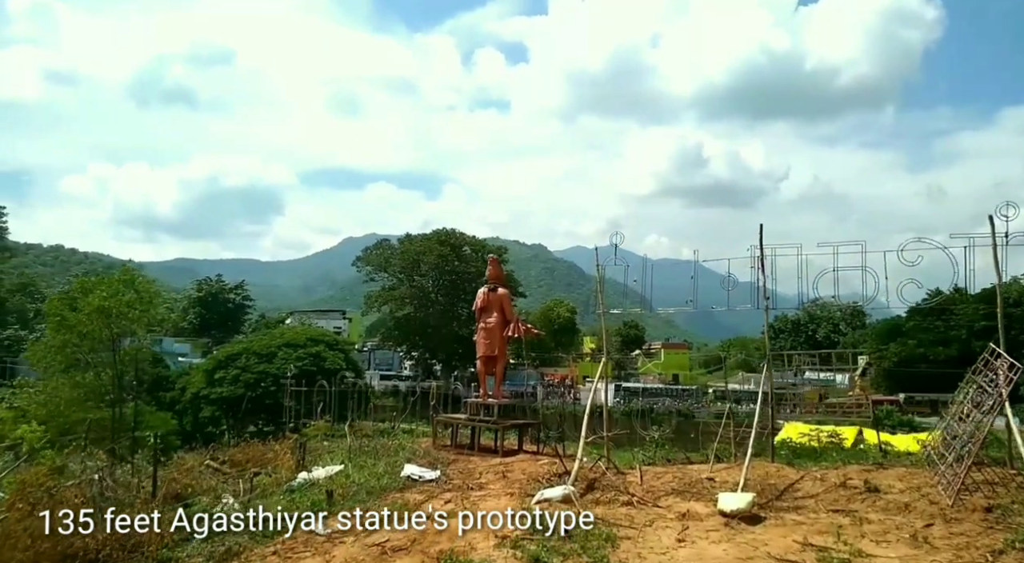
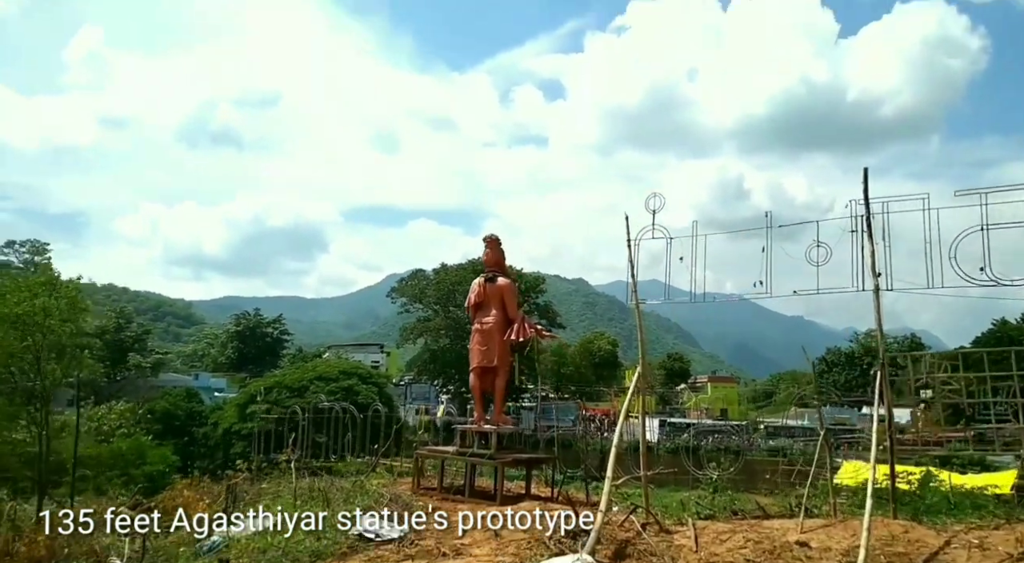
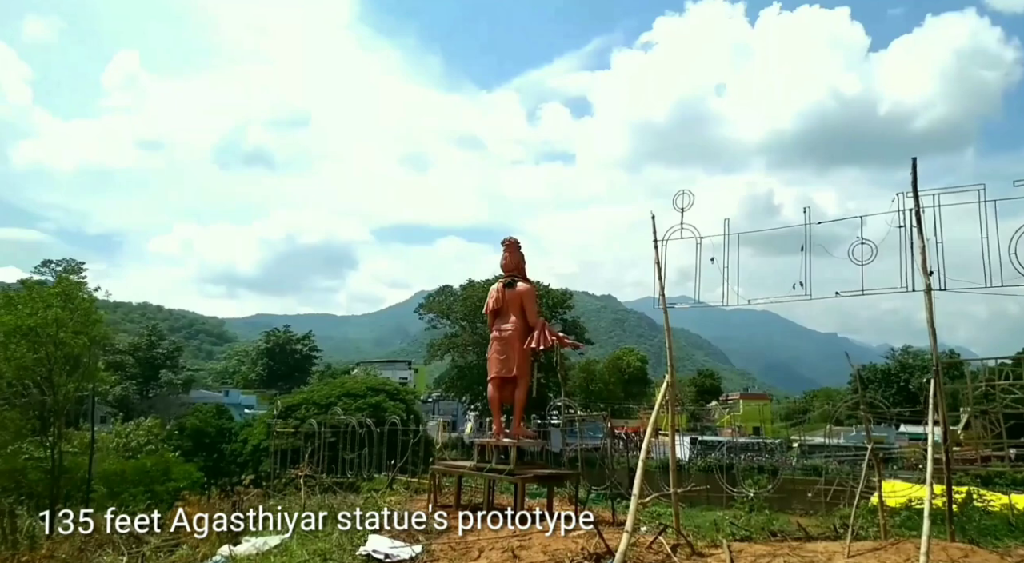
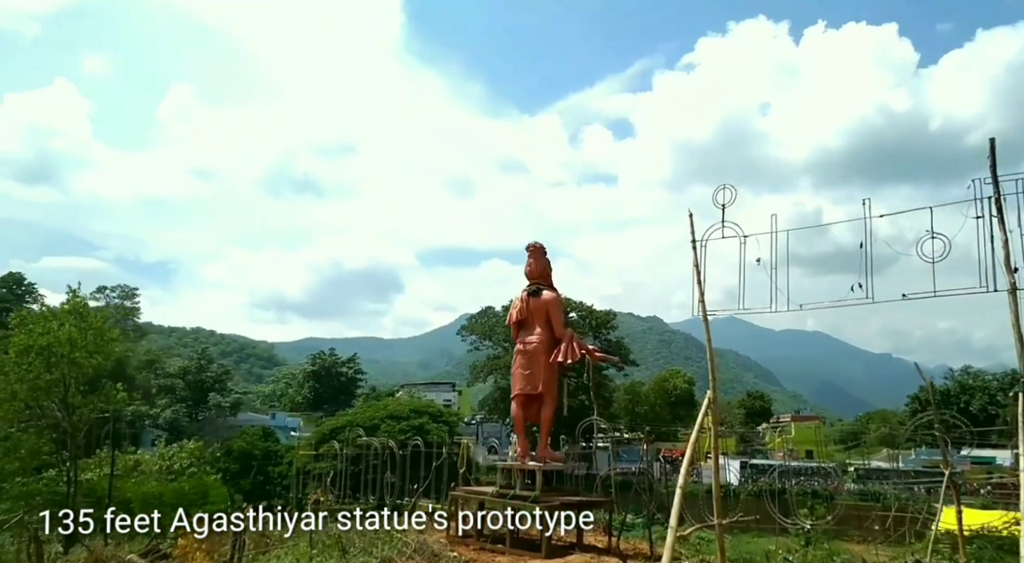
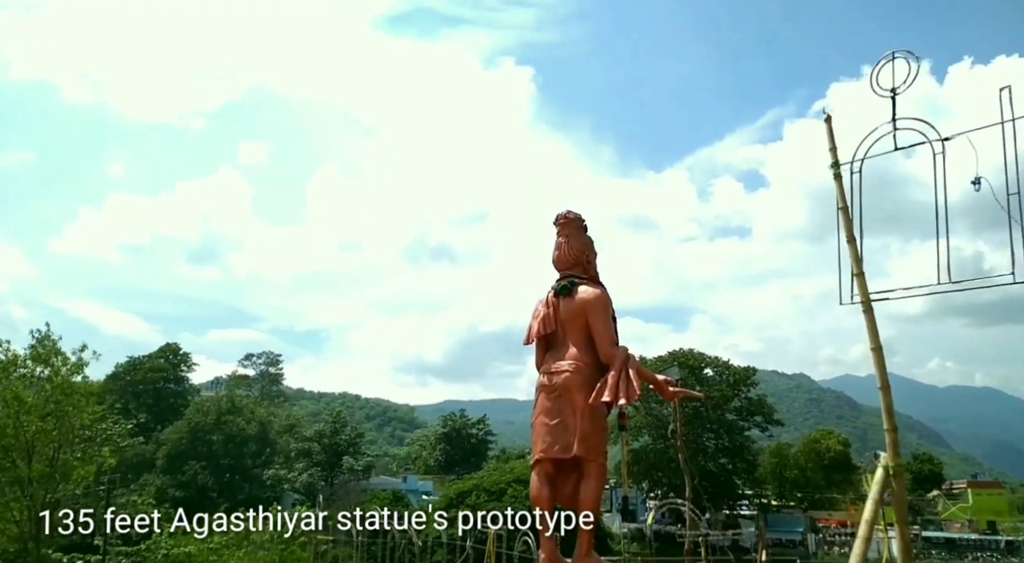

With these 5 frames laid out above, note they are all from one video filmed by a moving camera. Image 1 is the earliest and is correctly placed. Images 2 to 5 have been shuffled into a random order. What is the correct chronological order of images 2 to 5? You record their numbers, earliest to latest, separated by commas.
2, 3, 4, 5
